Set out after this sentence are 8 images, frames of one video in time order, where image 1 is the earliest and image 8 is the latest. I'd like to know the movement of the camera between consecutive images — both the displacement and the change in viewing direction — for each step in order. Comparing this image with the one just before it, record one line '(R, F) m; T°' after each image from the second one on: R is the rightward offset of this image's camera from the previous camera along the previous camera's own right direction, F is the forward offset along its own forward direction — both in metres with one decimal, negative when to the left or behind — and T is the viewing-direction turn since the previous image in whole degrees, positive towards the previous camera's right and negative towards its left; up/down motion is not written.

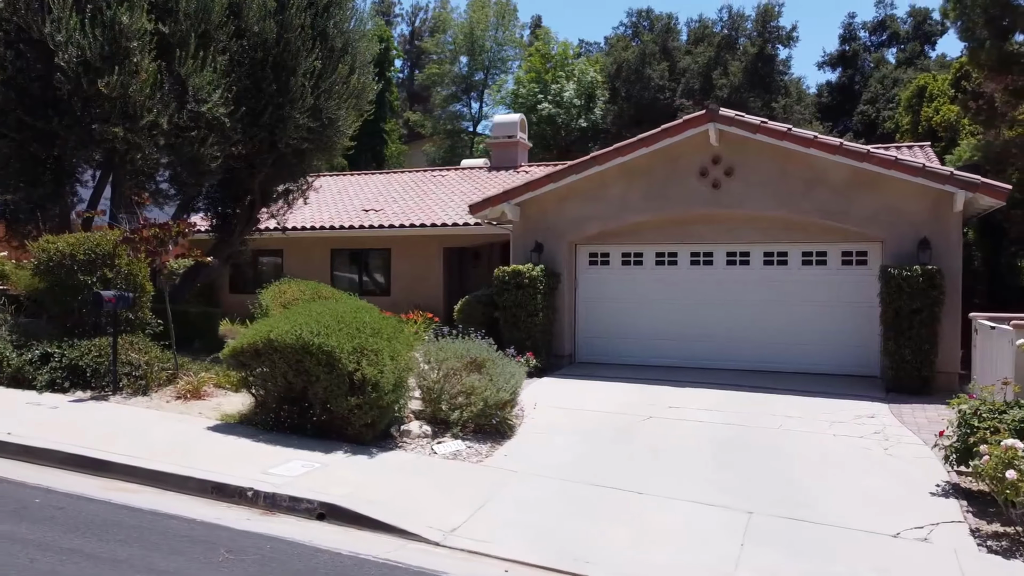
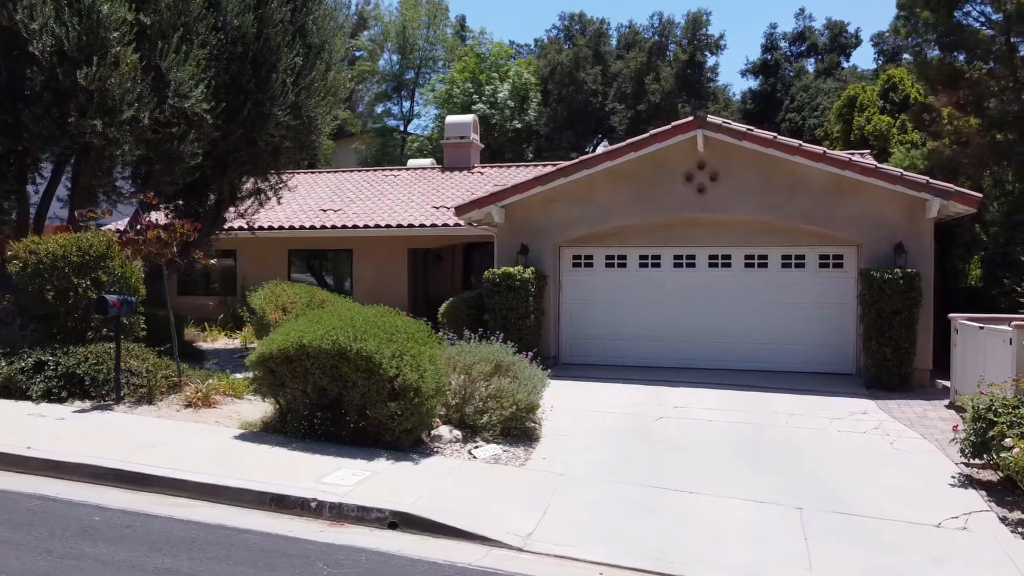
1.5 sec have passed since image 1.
(-1.3, +0.1) m; +6°
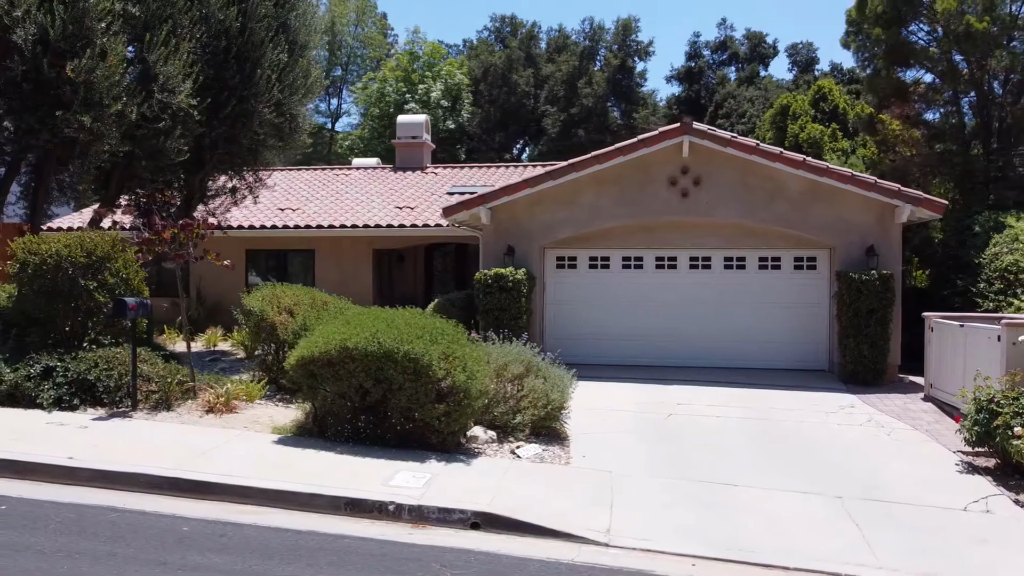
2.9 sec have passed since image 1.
(-1.4, 0.0) m; +6°
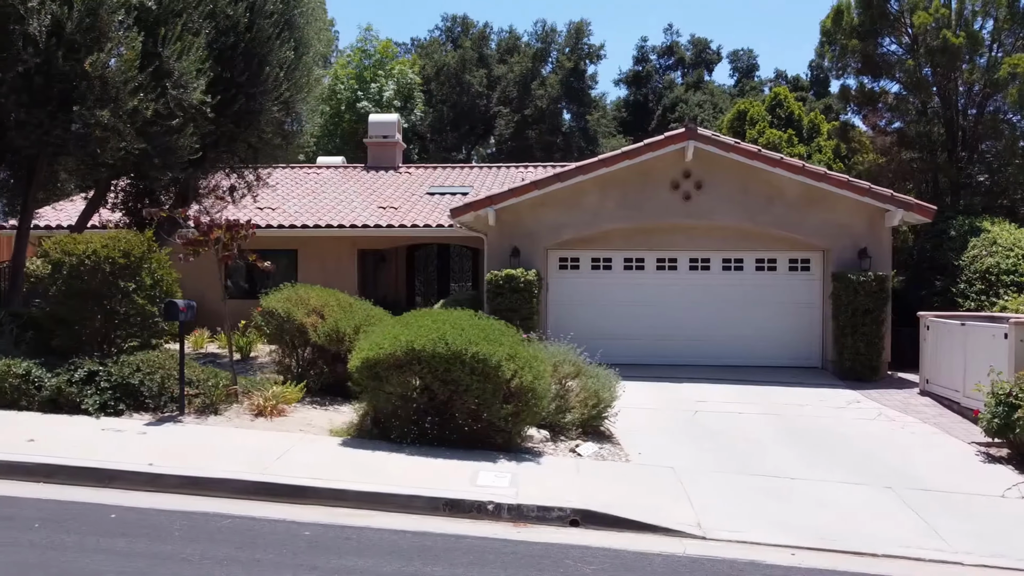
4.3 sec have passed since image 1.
(-1.4, -0.1) m; +5°
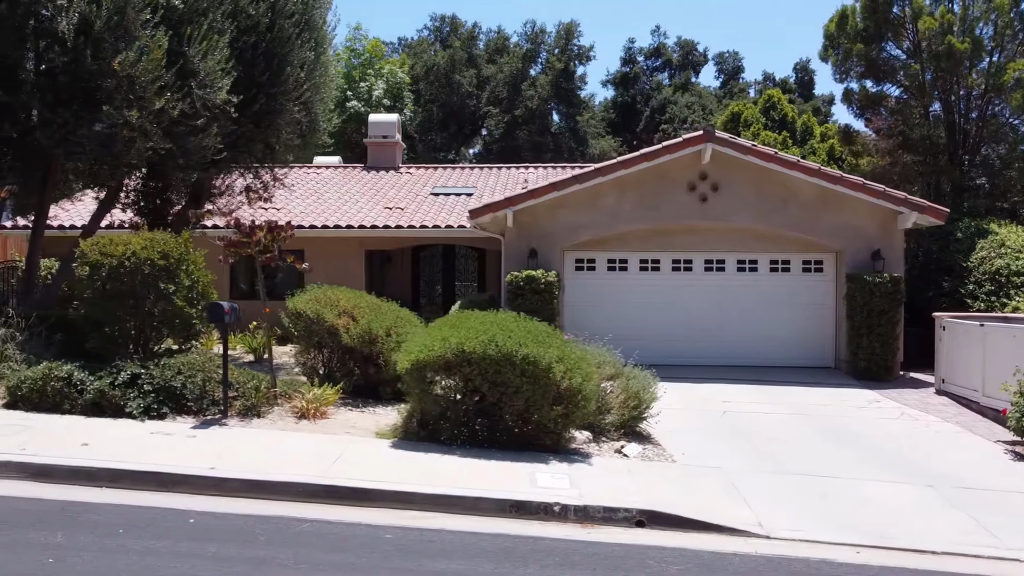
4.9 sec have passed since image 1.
(-0.7, 0.0) m; +2°
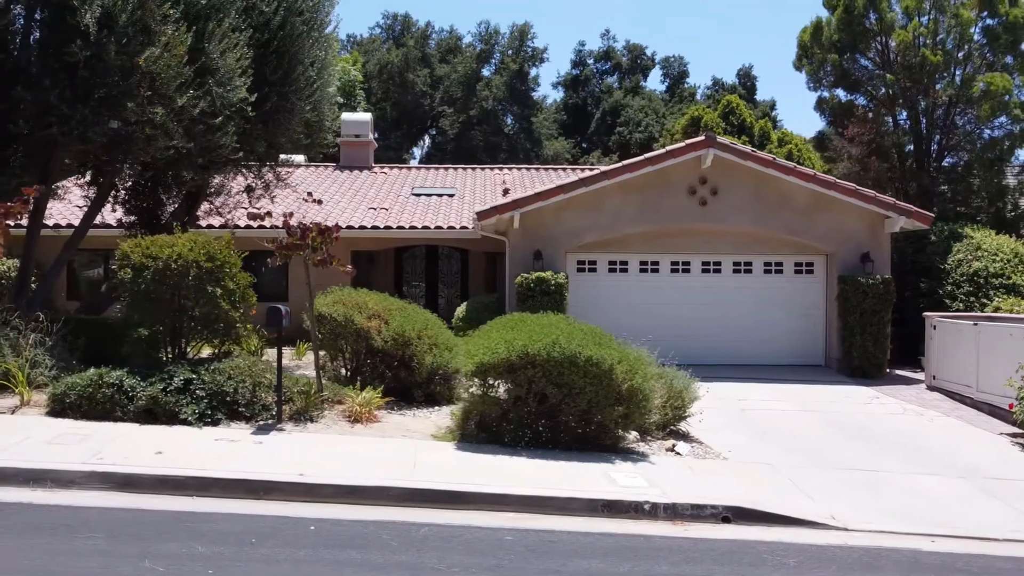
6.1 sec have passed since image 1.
(-1.3, 0.0) m; +5°
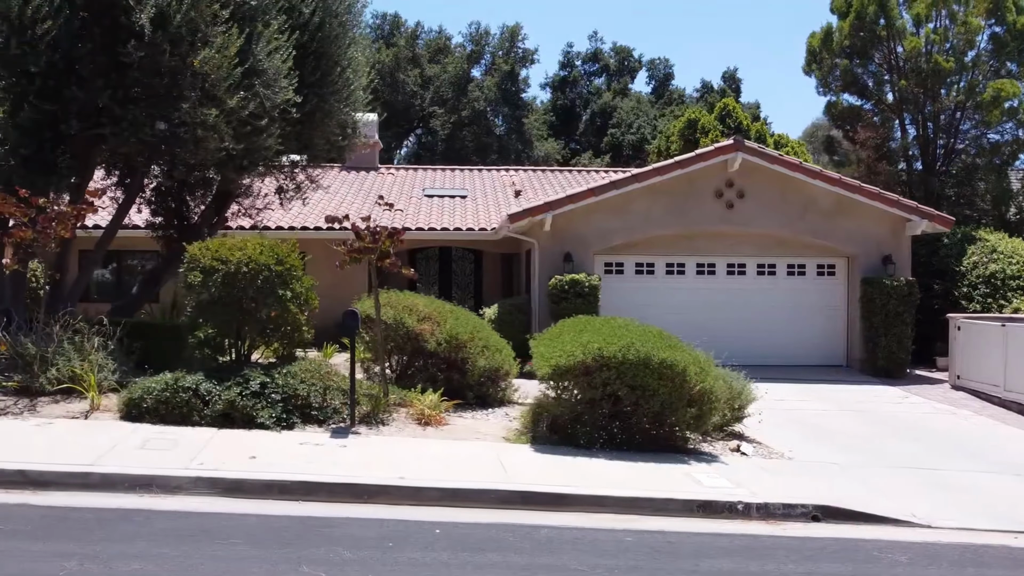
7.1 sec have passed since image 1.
(-1.1, 0.0) m; +2°
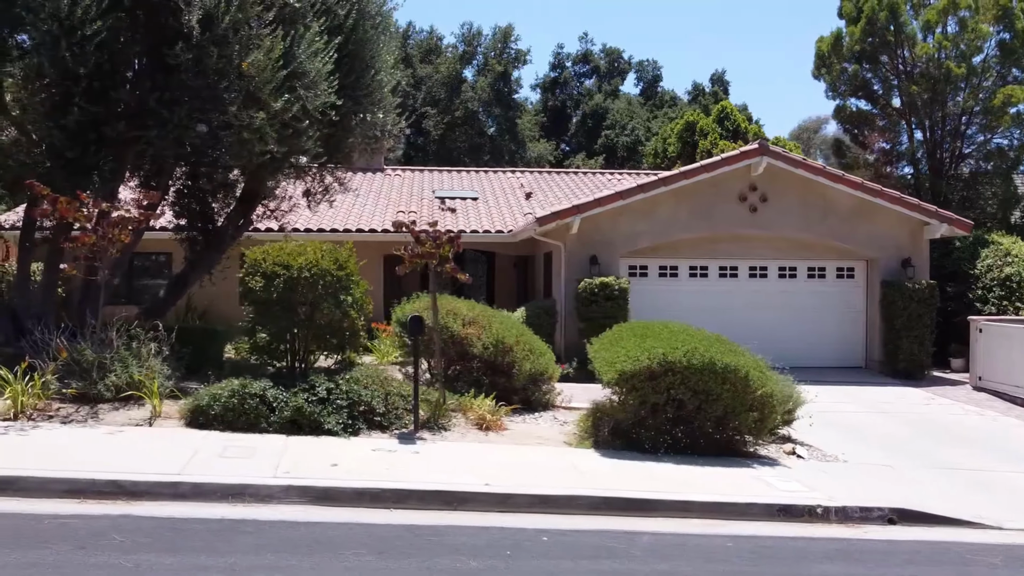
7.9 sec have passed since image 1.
(-0.9, 0.0) m; +2°
